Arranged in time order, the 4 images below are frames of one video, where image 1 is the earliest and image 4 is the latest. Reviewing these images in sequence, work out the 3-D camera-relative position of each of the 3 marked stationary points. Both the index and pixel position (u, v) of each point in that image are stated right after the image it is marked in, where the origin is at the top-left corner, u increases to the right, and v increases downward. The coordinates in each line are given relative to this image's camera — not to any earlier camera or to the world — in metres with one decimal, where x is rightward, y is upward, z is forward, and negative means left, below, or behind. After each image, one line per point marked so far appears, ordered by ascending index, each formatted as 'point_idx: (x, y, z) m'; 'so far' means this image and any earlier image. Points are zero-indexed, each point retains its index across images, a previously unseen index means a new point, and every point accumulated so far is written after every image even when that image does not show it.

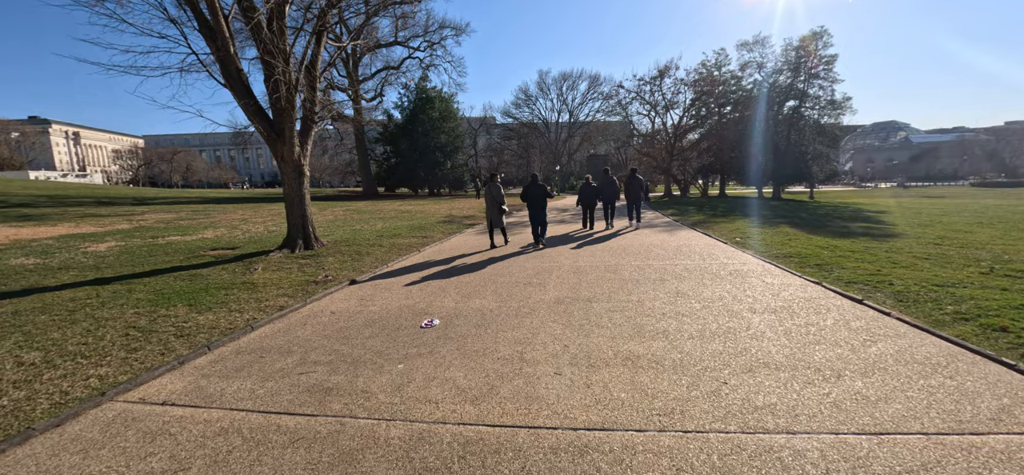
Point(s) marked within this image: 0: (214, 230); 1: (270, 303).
0: (-11.8, +0.3, +16.4) m
1: (-3.7, -1.0, +6.3) m
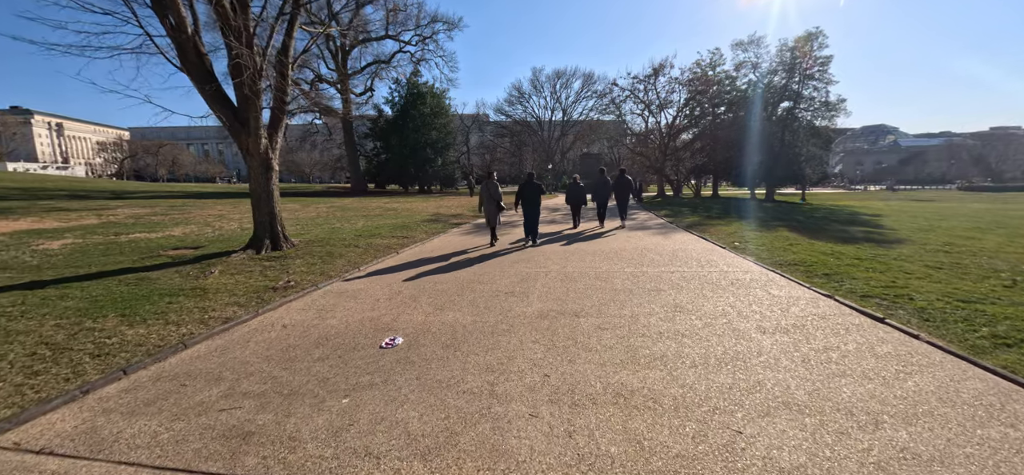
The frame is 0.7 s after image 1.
0: (-12.3, +0.4, +15.5) m
1: (-4.0, -1.0, +5.6) m
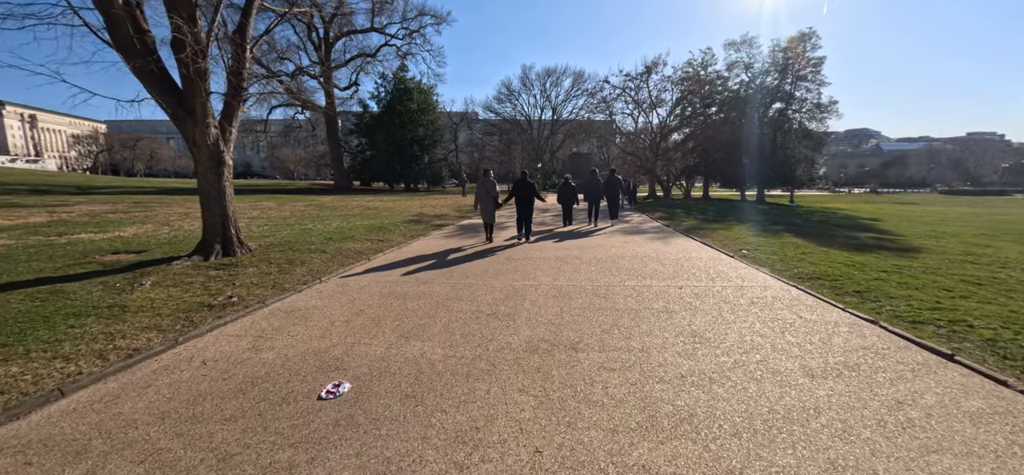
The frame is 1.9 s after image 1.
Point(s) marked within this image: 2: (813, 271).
0: (-12.7, +0.4, +14.1) m
1: (-4.2, -1.1, +4.5) m
2: (+5.1, -0.6, +7.0) m
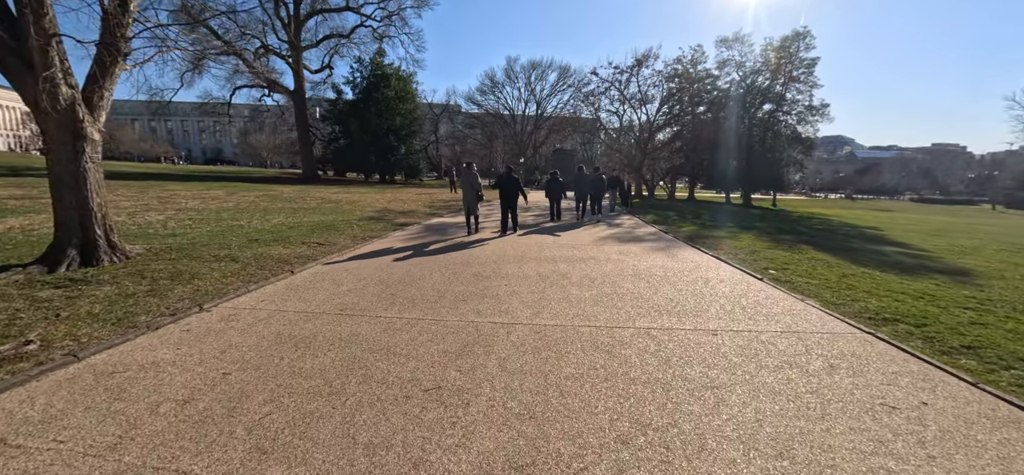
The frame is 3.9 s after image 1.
0: (-13.4, +0.6, +11.5) m
1: (-4.5, -1.3, +2.3) m
2: (+4.7, -0.9, +5.3) m
